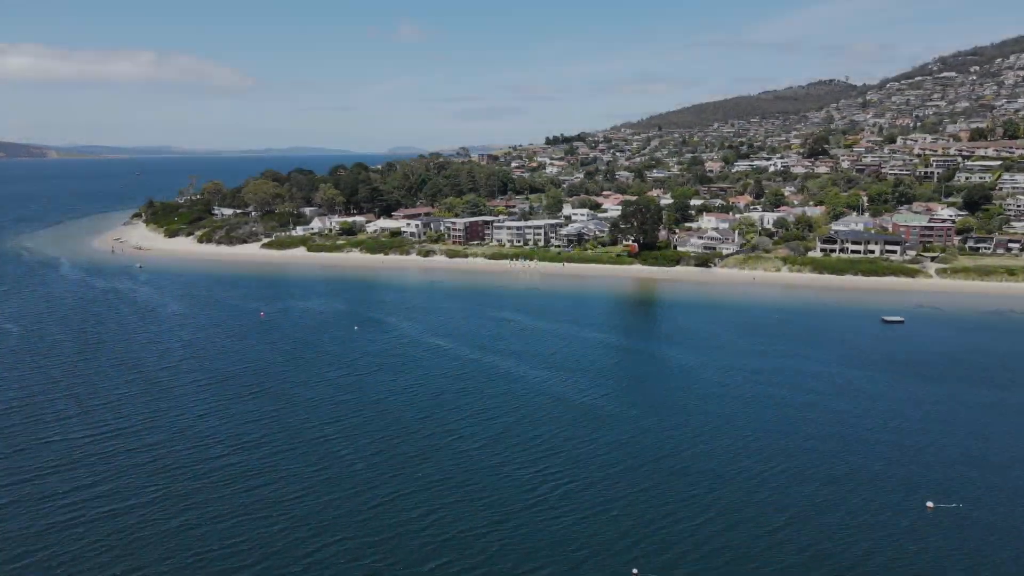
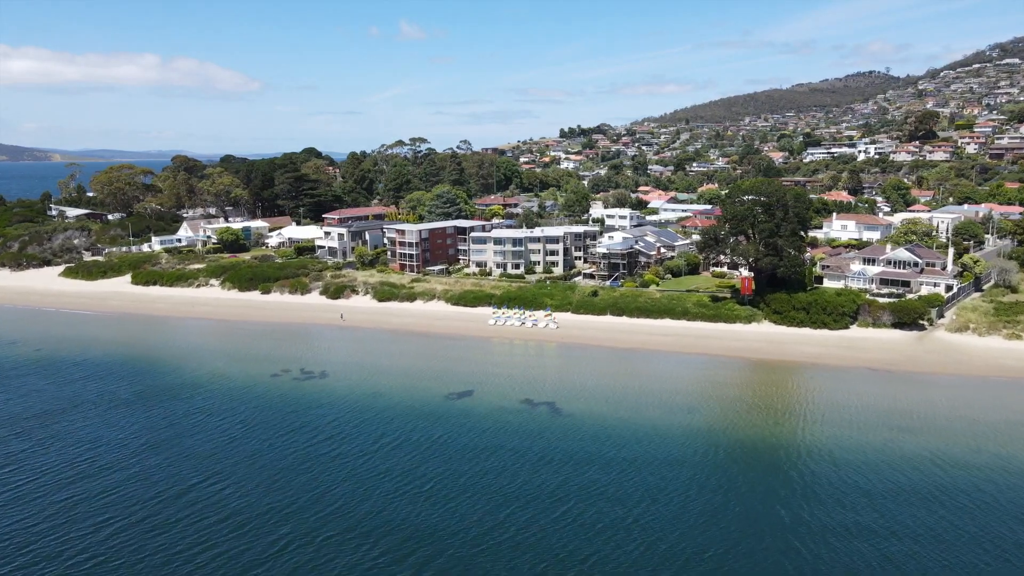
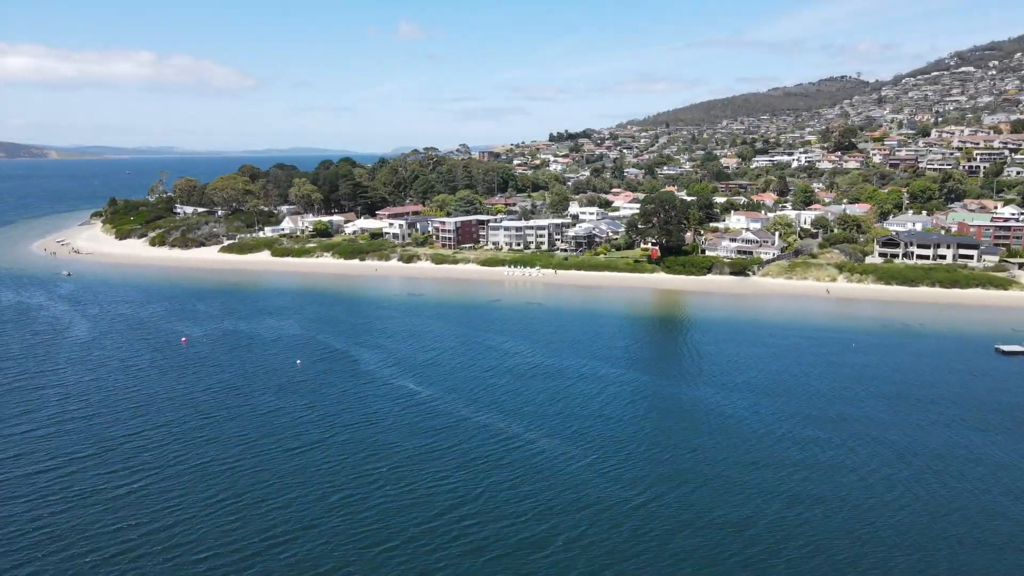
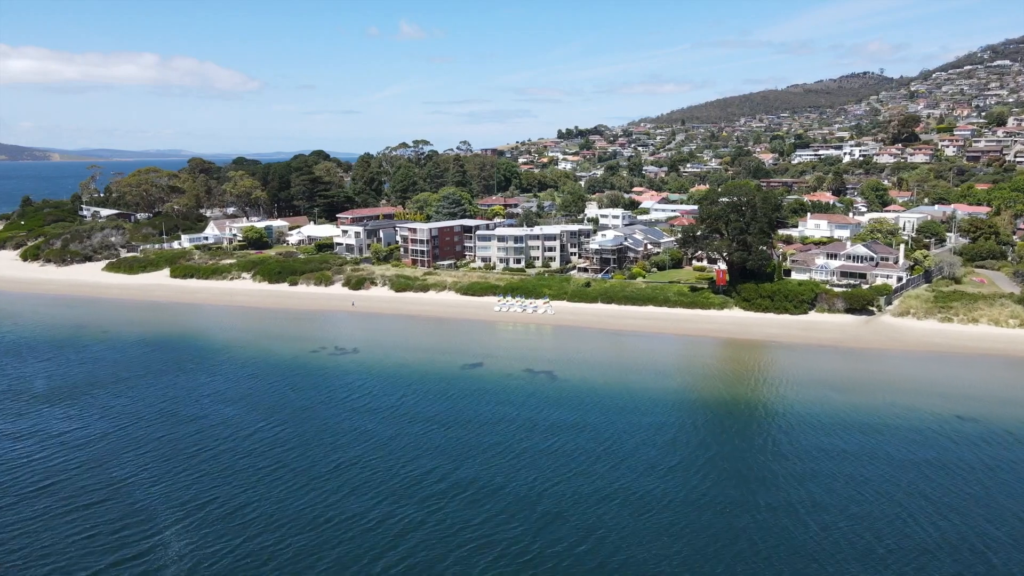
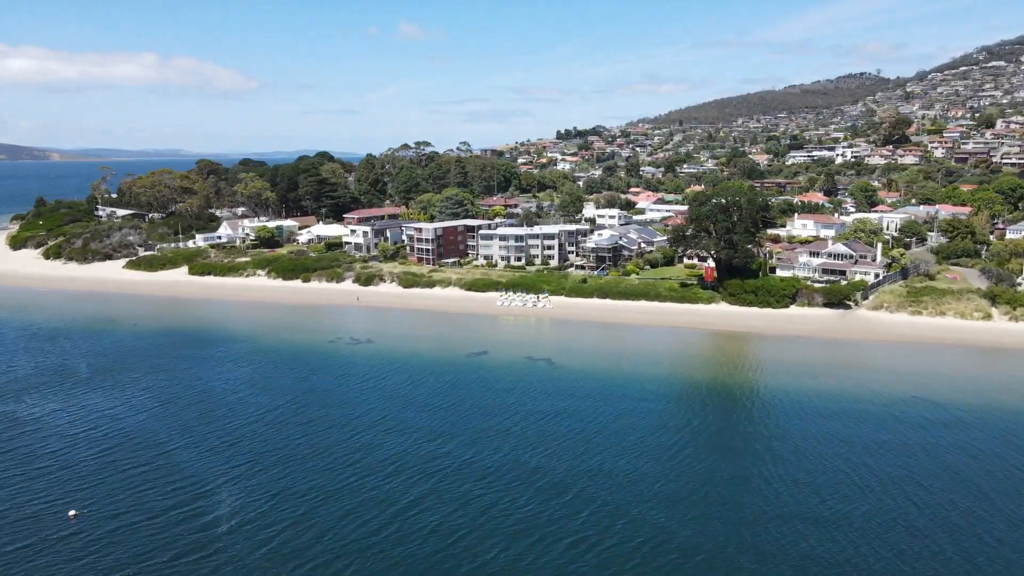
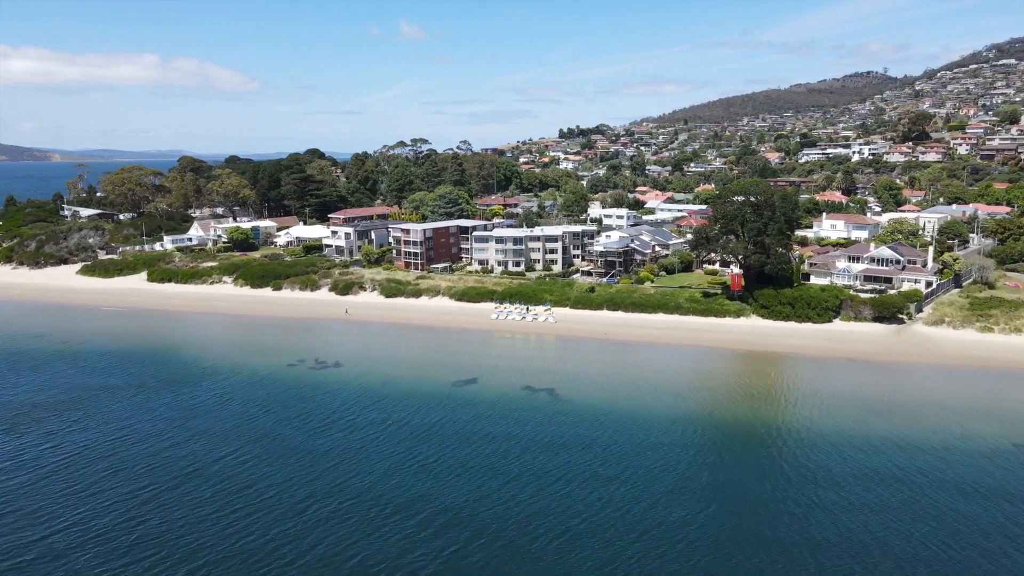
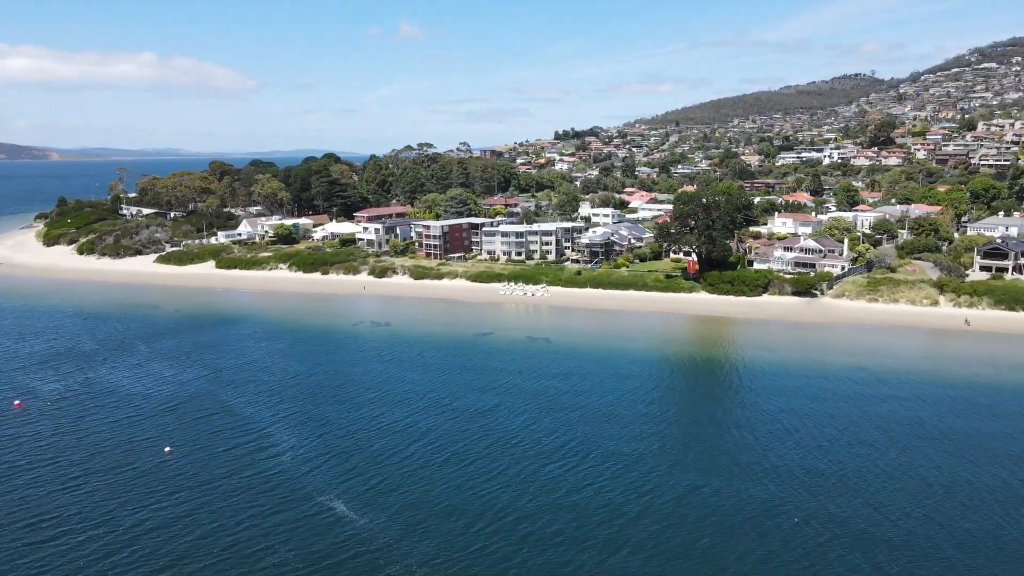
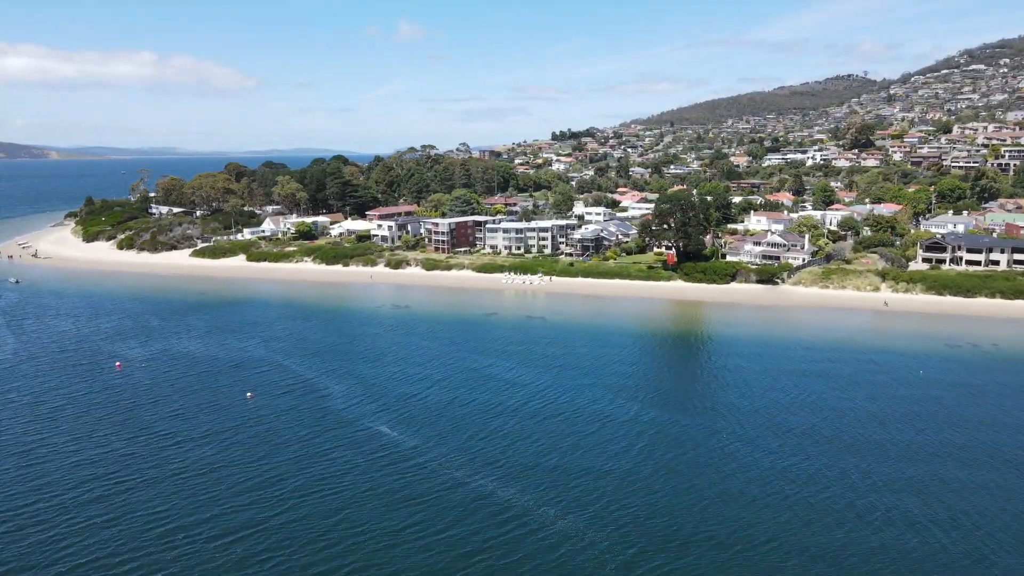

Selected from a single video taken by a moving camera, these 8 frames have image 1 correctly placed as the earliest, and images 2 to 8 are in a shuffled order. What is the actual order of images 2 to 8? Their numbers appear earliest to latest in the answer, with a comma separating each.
3, 8, 7, 5, 4, 6, 2
